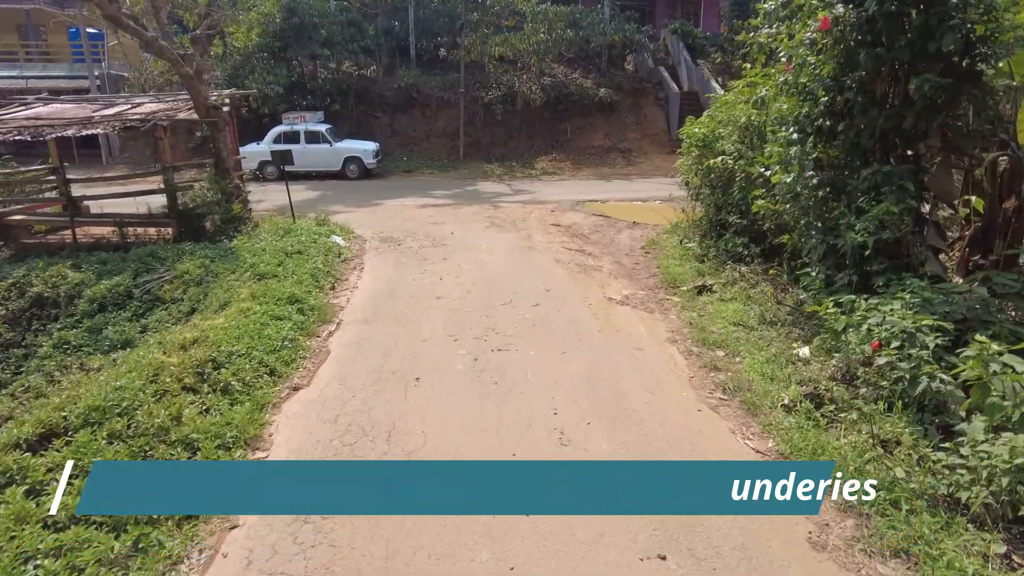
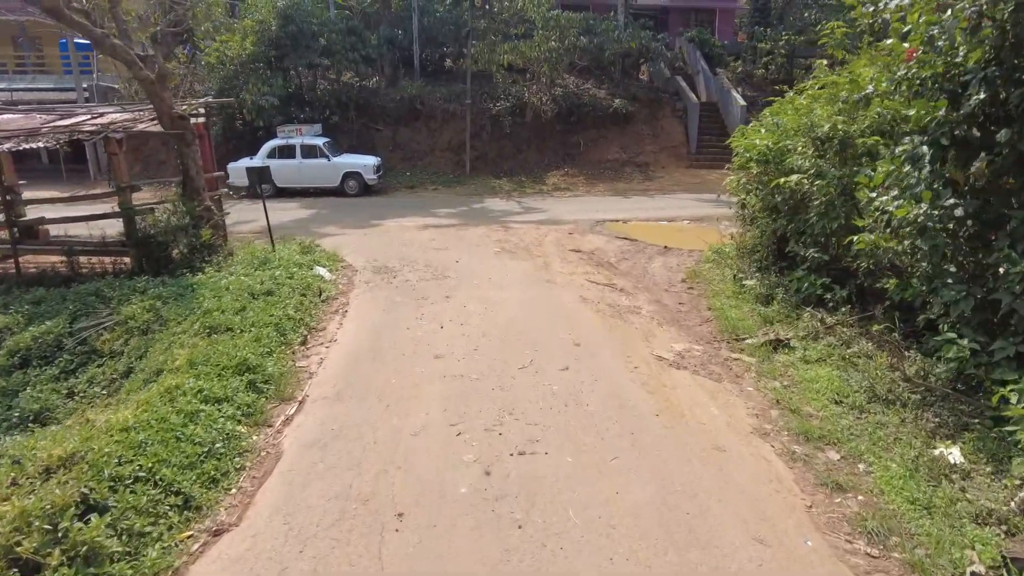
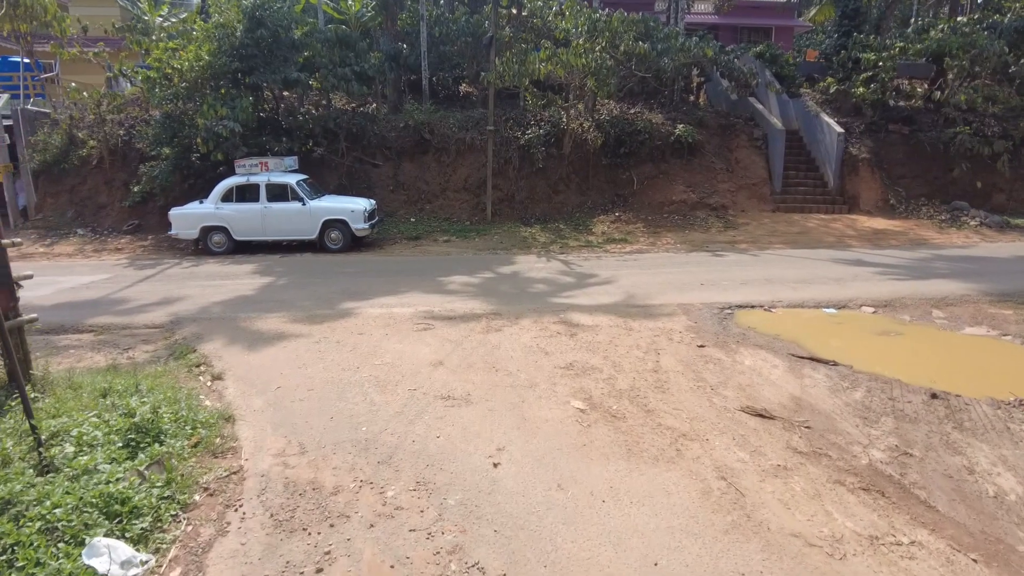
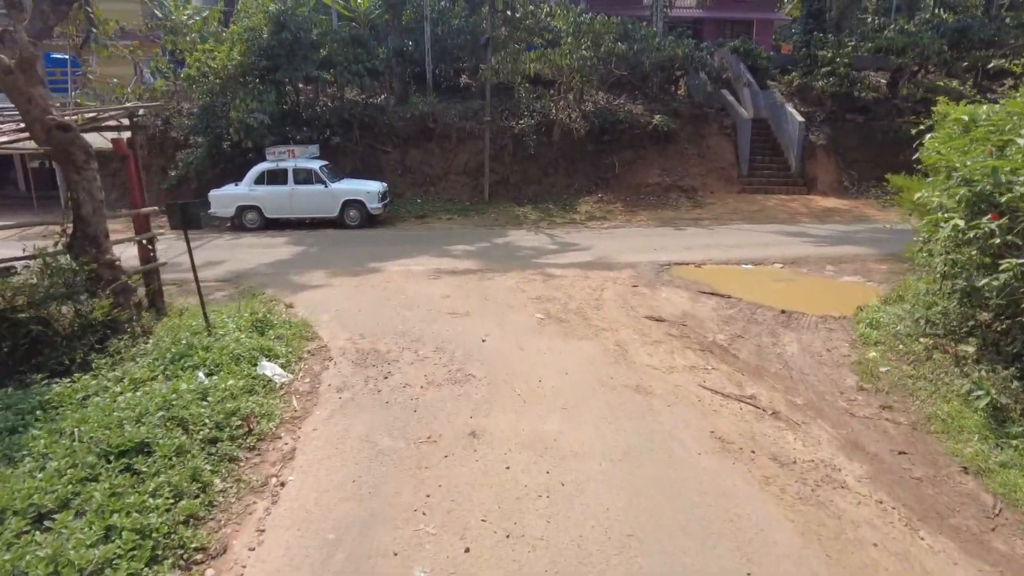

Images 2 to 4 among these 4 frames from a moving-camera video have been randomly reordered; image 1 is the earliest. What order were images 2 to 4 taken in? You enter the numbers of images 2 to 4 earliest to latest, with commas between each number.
2, 4, 3
